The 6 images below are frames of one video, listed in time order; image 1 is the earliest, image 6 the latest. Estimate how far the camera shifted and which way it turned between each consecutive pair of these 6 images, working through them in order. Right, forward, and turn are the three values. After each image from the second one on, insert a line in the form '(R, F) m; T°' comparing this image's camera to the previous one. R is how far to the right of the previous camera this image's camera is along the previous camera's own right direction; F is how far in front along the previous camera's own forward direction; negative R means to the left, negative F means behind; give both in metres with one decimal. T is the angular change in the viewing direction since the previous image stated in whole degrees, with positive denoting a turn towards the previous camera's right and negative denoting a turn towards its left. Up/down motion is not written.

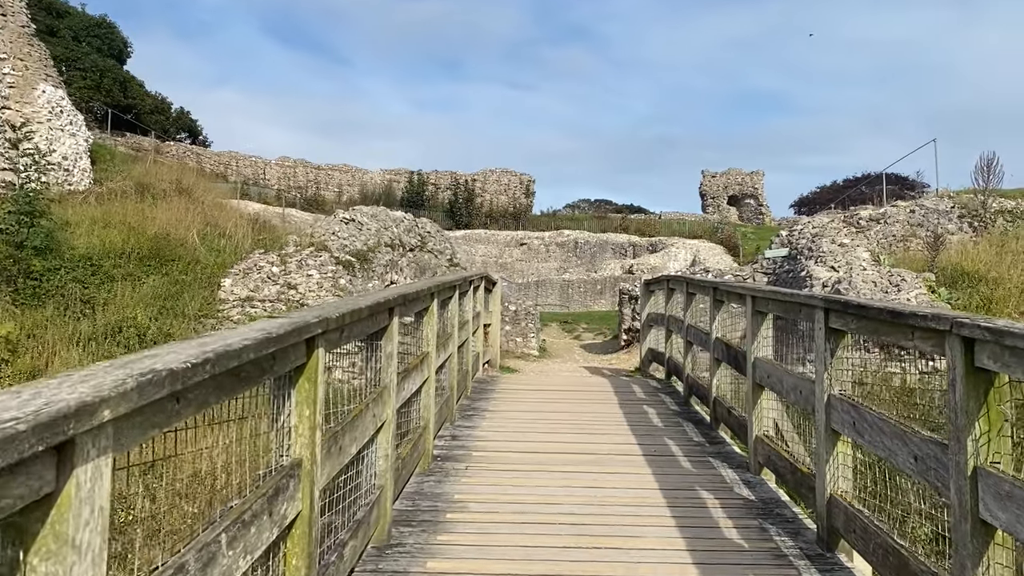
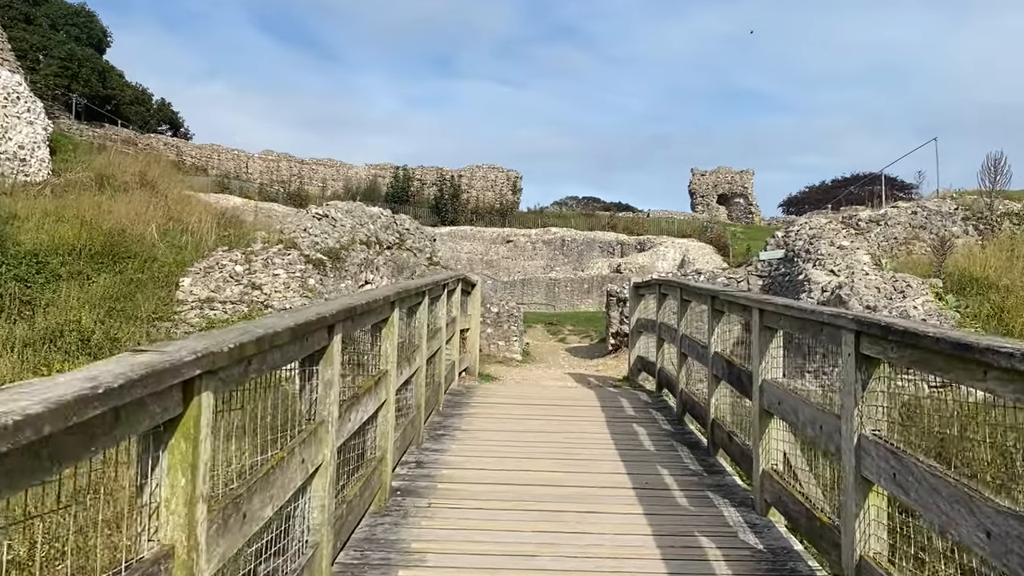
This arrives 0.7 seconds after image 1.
(+0.1, +0.6) m; +1°
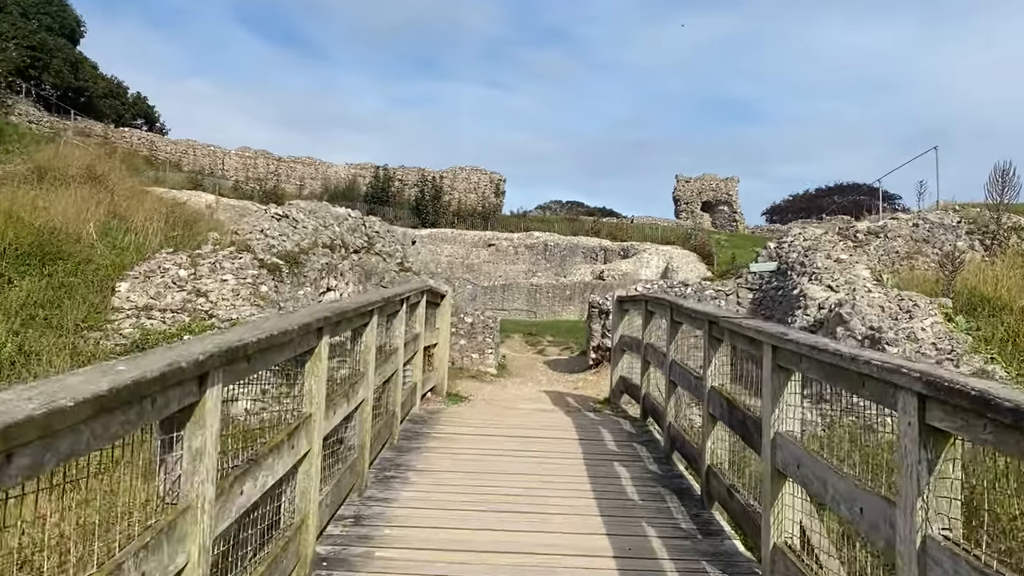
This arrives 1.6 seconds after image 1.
(+0.1, +0.7) m; +1°
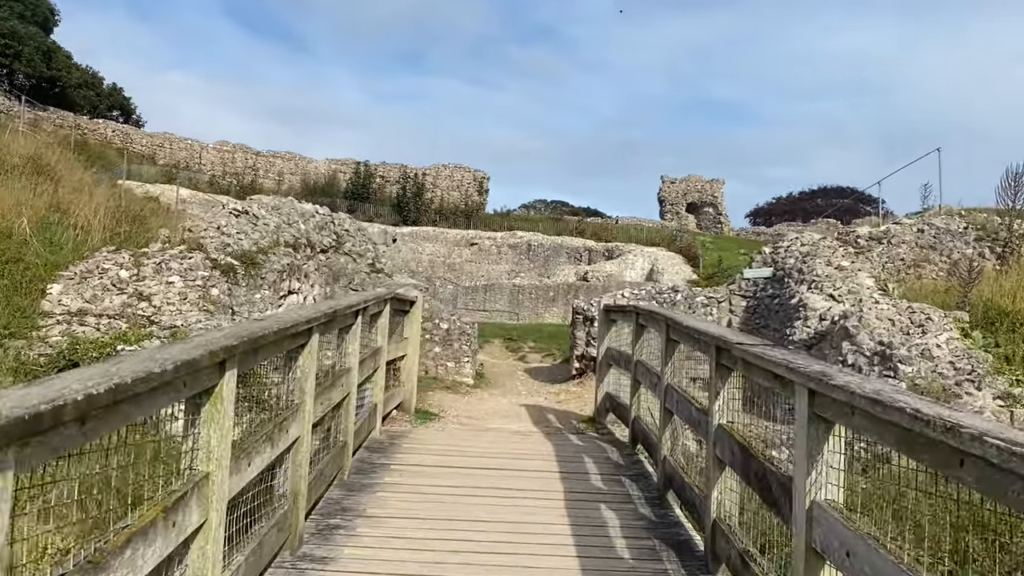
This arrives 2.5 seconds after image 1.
(+0.1, +0.7) m; +1°
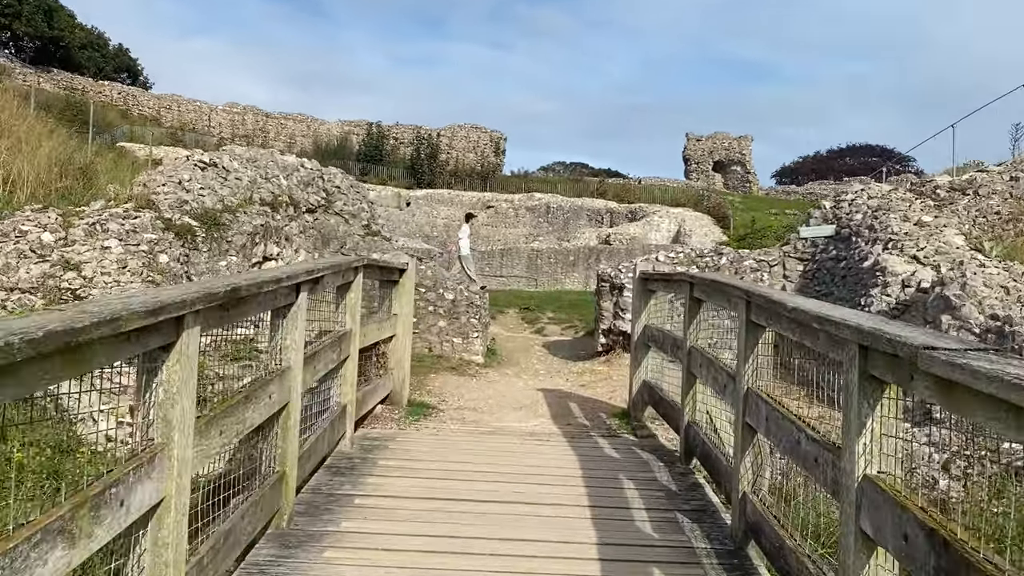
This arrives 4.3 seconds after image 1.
(0.0, +1.4) m; -1°
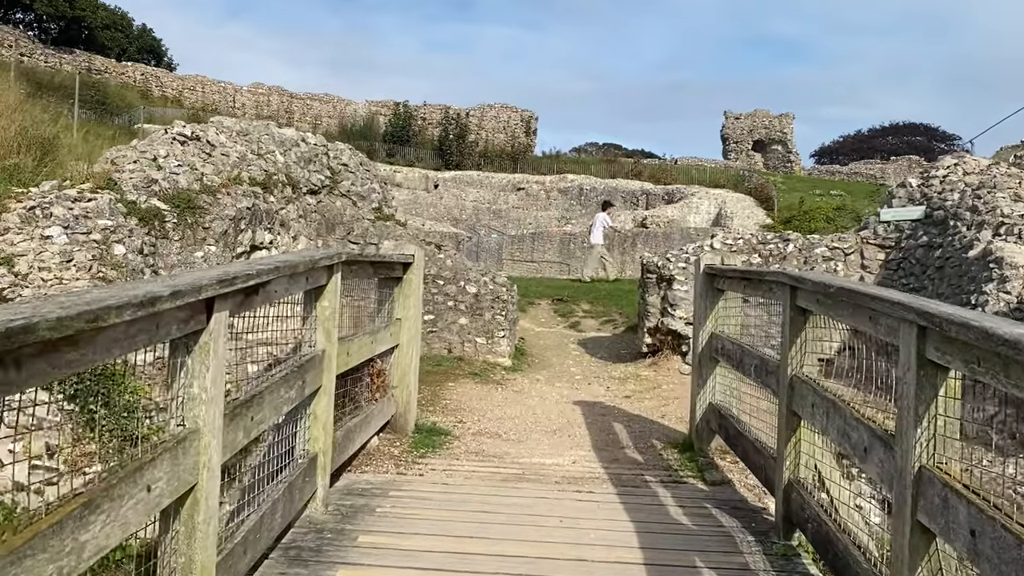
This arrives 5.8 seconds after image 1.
(0.0, +1.1) m; -2°
